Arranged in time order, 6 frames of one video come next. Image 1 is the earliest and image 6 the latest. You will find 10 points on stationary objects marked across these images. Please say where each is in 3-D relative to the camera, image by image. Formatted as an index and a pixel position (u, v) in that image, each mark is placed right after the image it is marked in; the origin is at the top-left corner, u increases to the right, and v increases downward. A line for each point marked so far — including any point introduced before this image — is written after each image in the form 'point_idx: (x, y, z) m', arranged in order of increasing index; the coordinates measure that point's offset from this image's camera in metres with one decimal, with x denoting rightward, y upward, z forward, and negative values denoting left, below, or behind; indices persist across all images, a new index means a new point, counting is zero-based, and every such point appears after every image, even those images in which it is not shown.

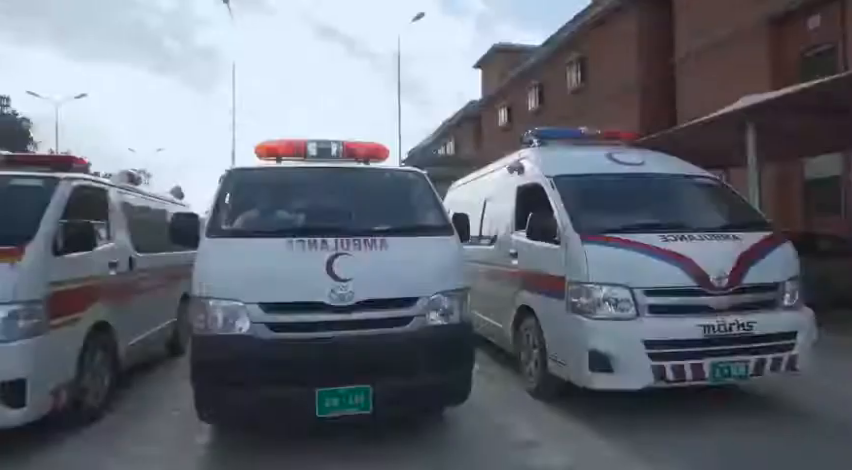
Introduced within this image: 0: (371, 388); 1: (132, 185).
0: (-0.4, -1.0, +3.7) m
1: (-3.6, +0.6, +6.6) m
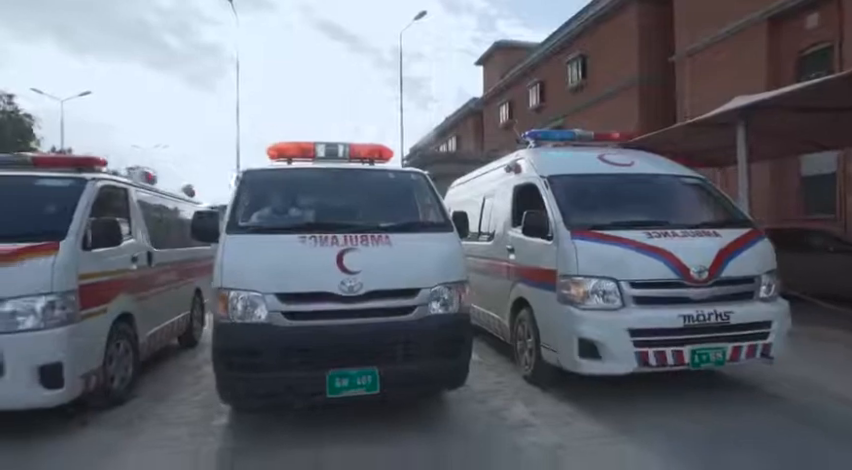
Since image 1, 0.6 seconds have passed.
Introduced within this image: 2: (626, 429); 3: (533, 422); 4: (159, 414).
0: (-0.4, -1.0, +4.0) m
1: (-3.6, +0.7, +6.9) m
2: (+1.6, -1.6, +4.4) m
3: (+0.9, -1.6, +4.6) m
4: (-2.5, -1.7, +4.9) m
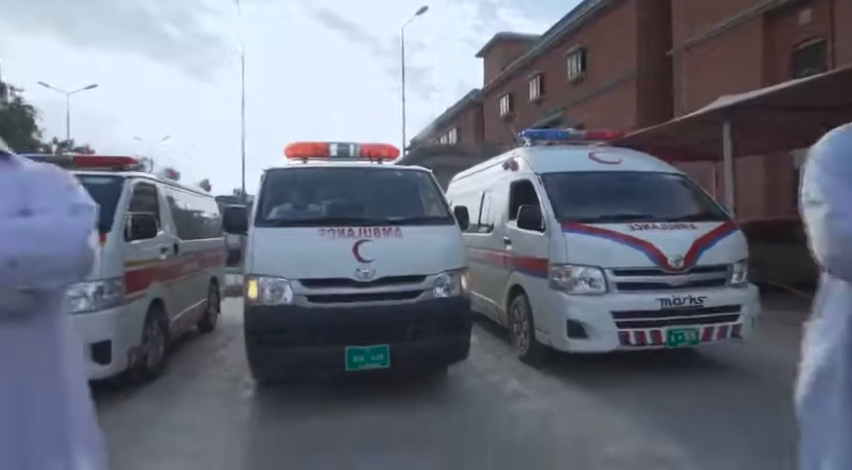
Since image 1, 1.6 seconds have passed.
0: (-0.3, -1.0, +4.6) m
1: (-3.6, +0.8, +7.4) m
2: (+1.7, -1.5, +4.9) m
3: (+1.0, -1.5, +5.1) m
4: (-2.4, -1.6, +5.5) m
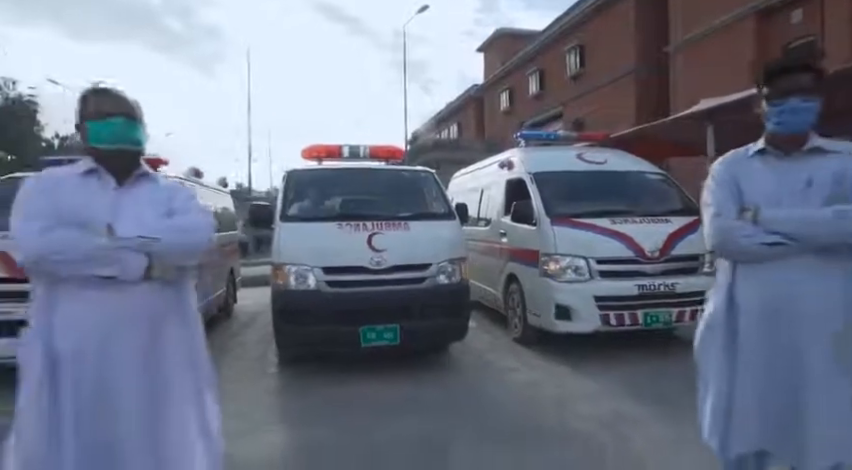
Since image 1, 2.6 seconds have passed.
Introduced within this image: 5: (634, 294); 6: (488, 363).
0: (-0.3, -0.9, +5.2) m
1: (-3.5, +0.9, +8.1) m
2: (+1.7, -1.4, +5.6) m
3: (+1.0, -1.5, +5.8) m
4: (-2.4, -1.5, +6.1) m
5: (+2.3, -0.6, +5.8) m
6: (+0.7, -1.4, +6.0) m
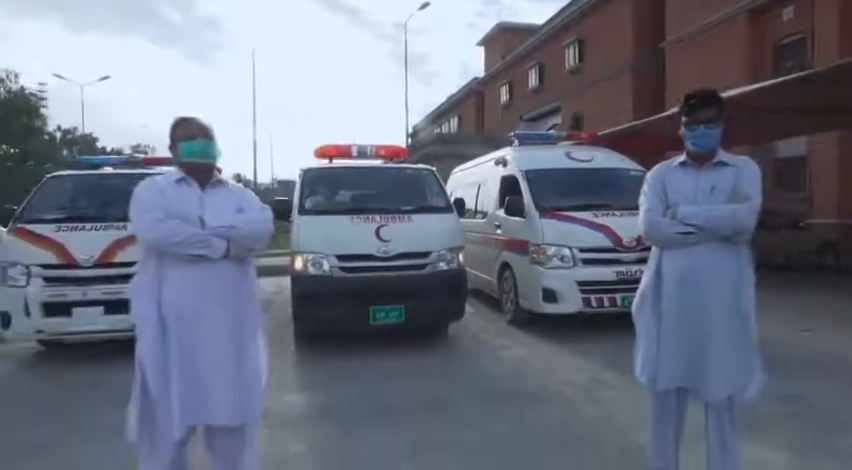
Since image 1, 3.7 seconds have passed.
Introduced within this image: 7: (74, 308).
0: (-0.3, -0.8, +5.9) m
1: (-3.5, +1.0, +8.8) m
2: (+1.7, -1.3, +6.3) m
3: (+1.0, -1.4, +6.5) m
4: (-2.4, -1.4, +6.9) m
5: (+2.3, -0.5, +6.5) m
6: (+0.7, -1.3, +6.7) m
7: (-3.8, -0.8, +5.7) m
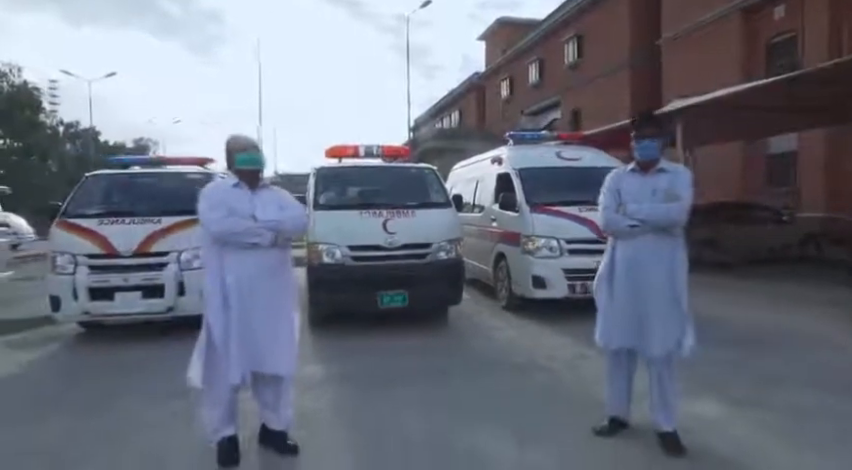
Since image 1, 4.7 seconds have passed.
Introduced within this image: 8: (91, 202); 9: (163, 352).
0: (-0.2, -0.7, +6.6) m
1: (-3.5, +1.1, +9.5) m
2: (+1.8, -1.3, +7.0) m
3: (+1.0, -1.3, +7.2) m
4: (-2.3, -1.3, +7.6) m
5: (+2.3, -0.4, +7.2) m
6: (+0.7, -1.2, +7.4) m
7: (-3.8, -0.7, +6.4) m
8: (-4.5, +0.4, +7.1) m
9: (-3.4, -1.5, +6.9) m
